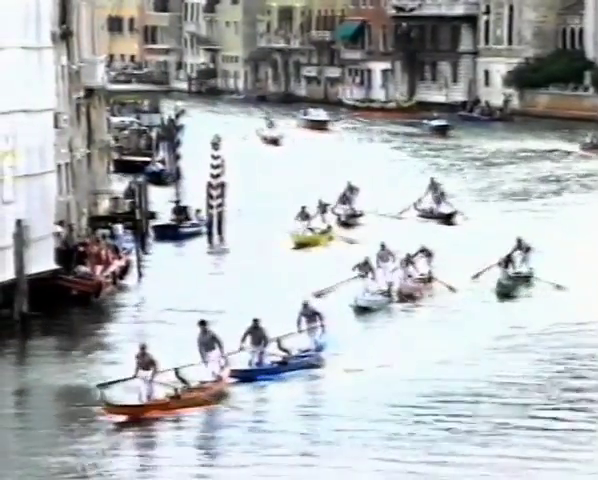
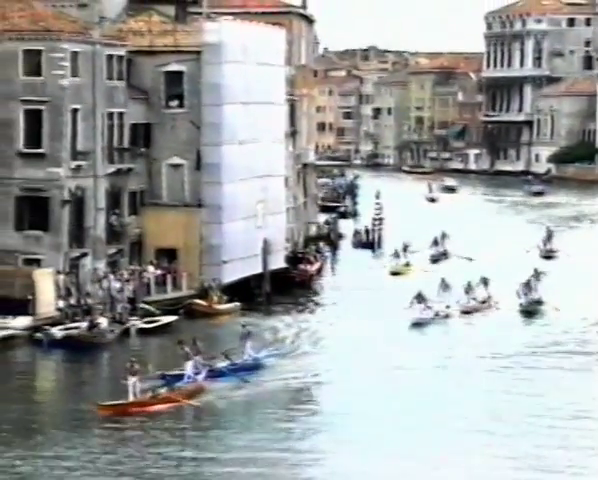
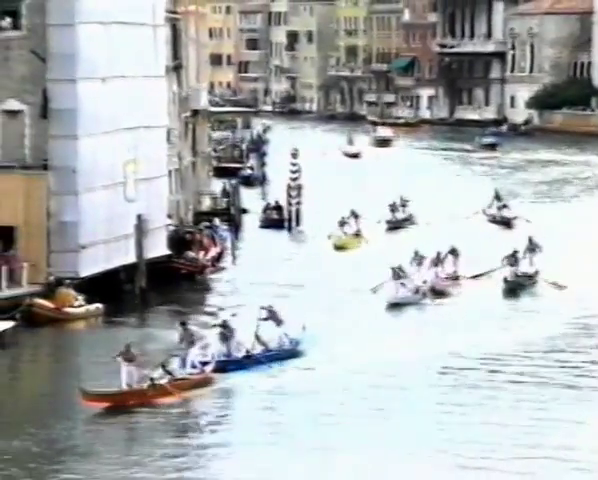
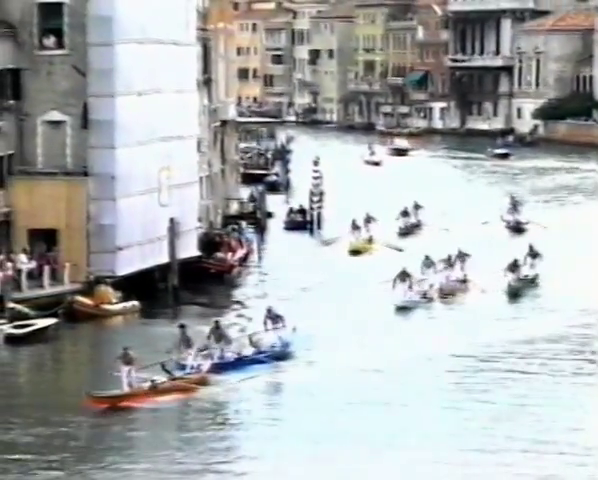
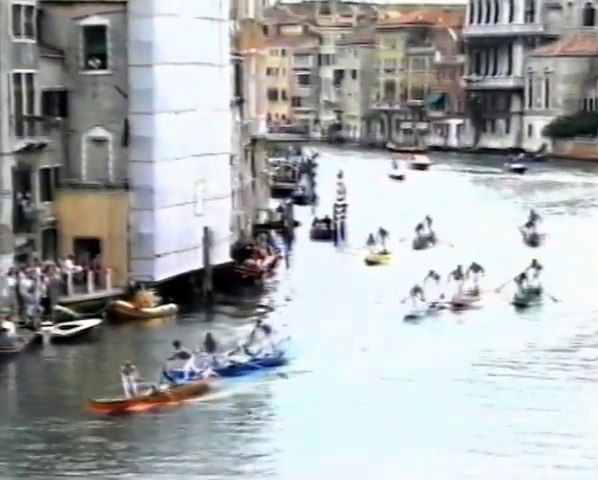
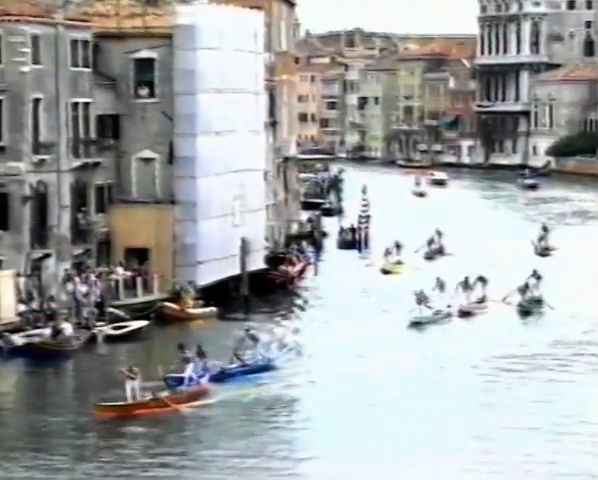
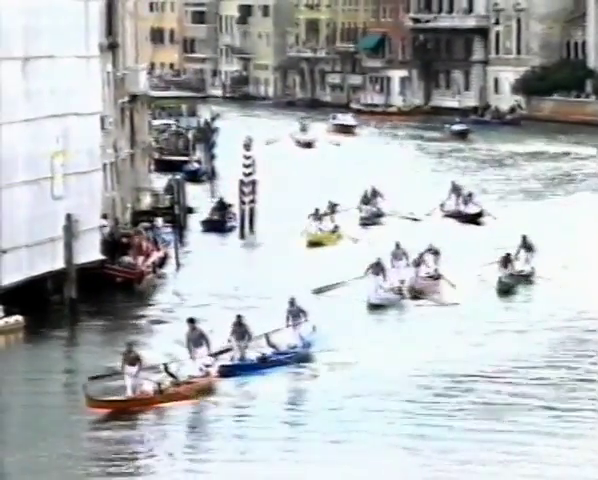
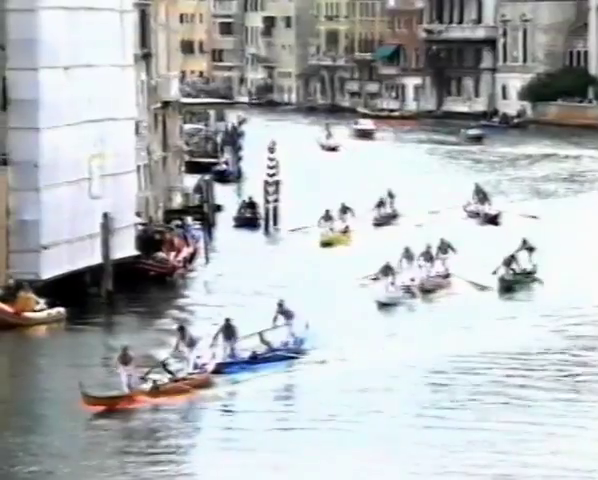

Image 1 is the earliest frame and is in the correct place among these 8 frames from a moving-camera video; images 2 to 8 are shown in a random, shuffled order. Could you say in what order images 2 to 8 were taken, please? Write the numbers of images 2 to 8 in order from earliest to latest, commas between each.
7, 8, 3, 4, 5, 6, 2
